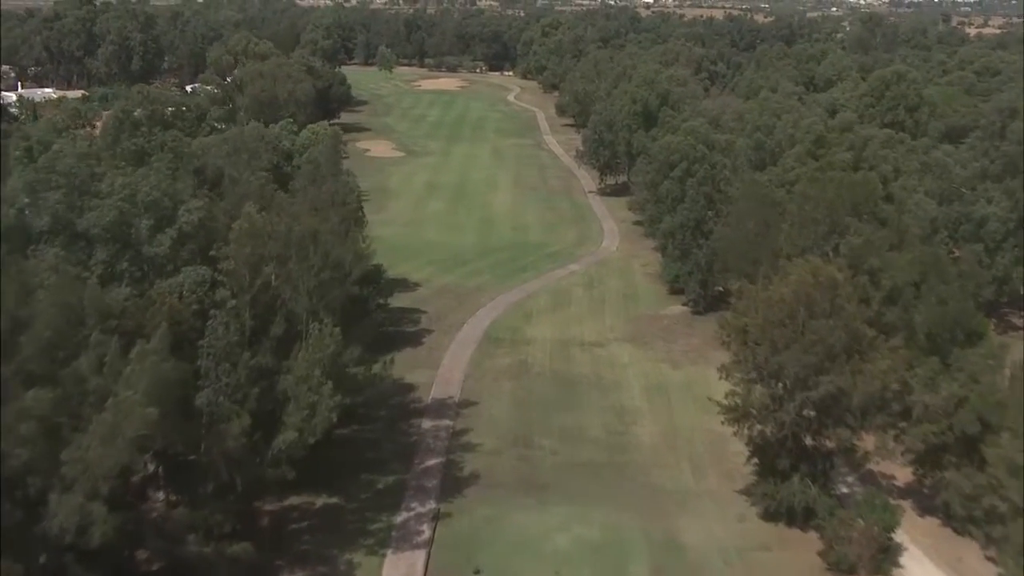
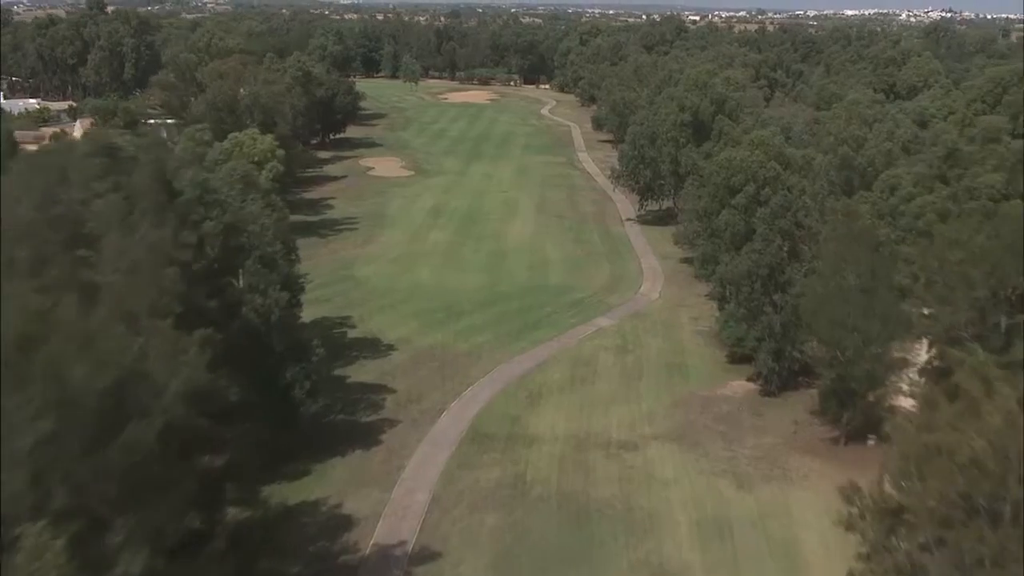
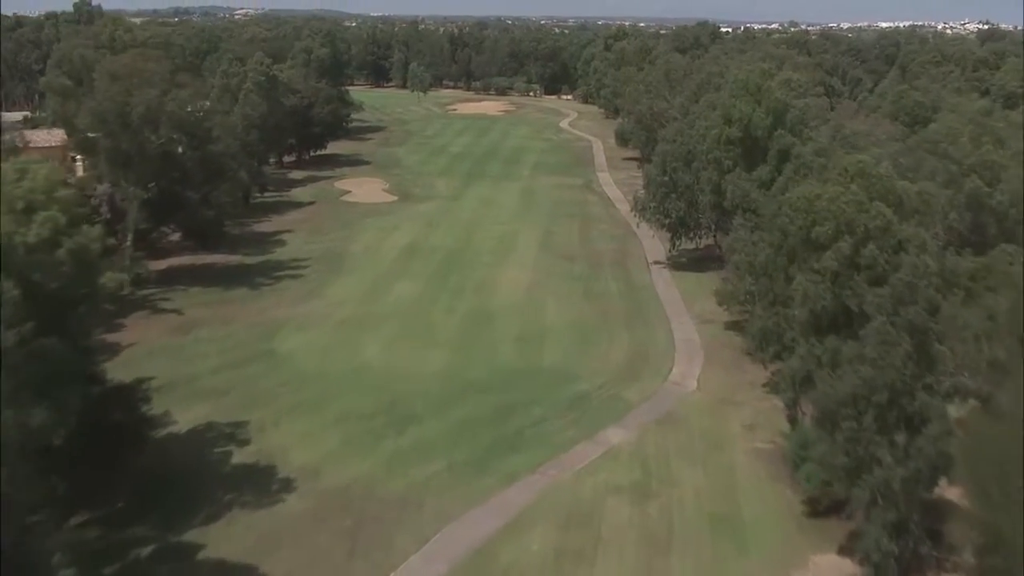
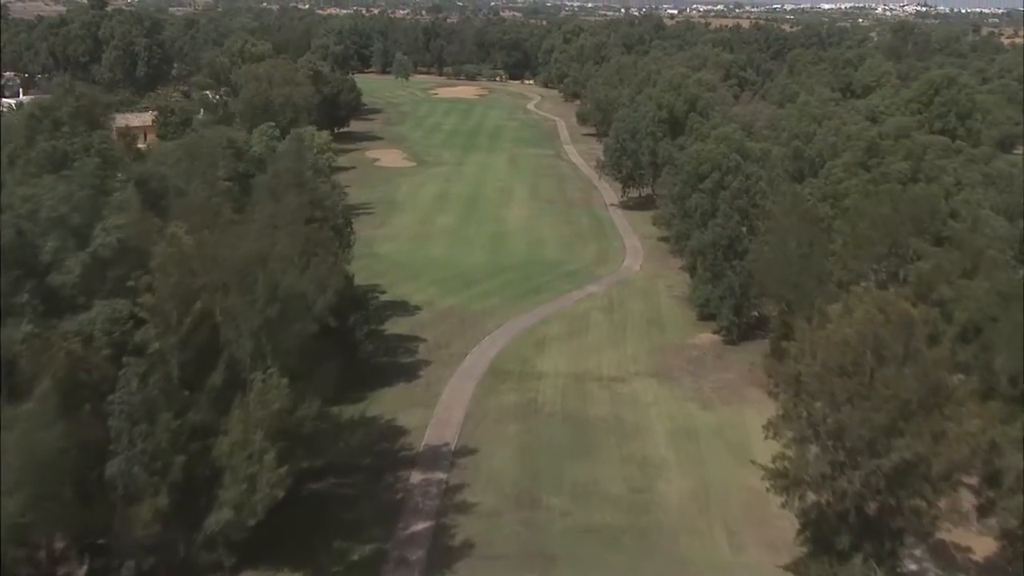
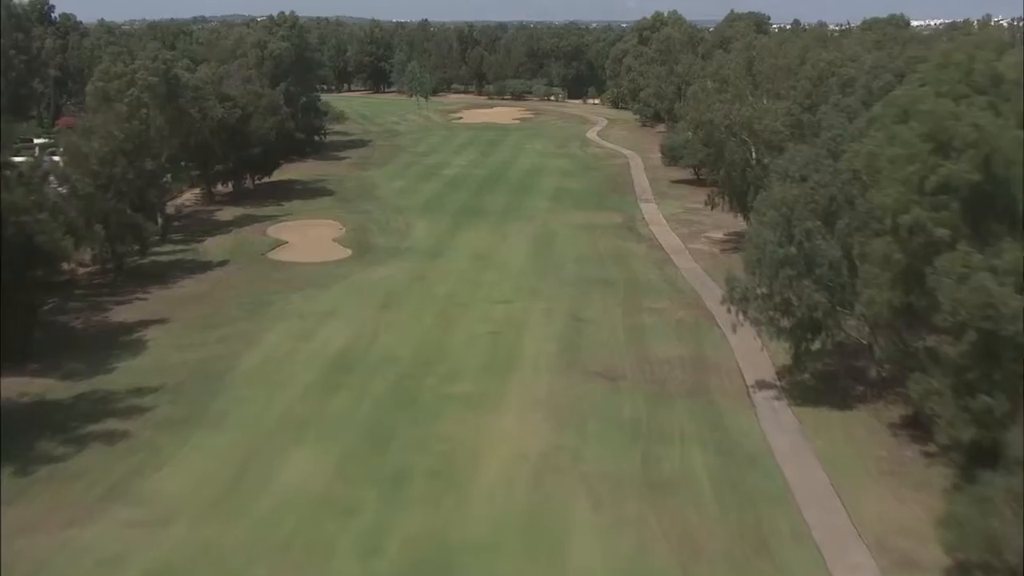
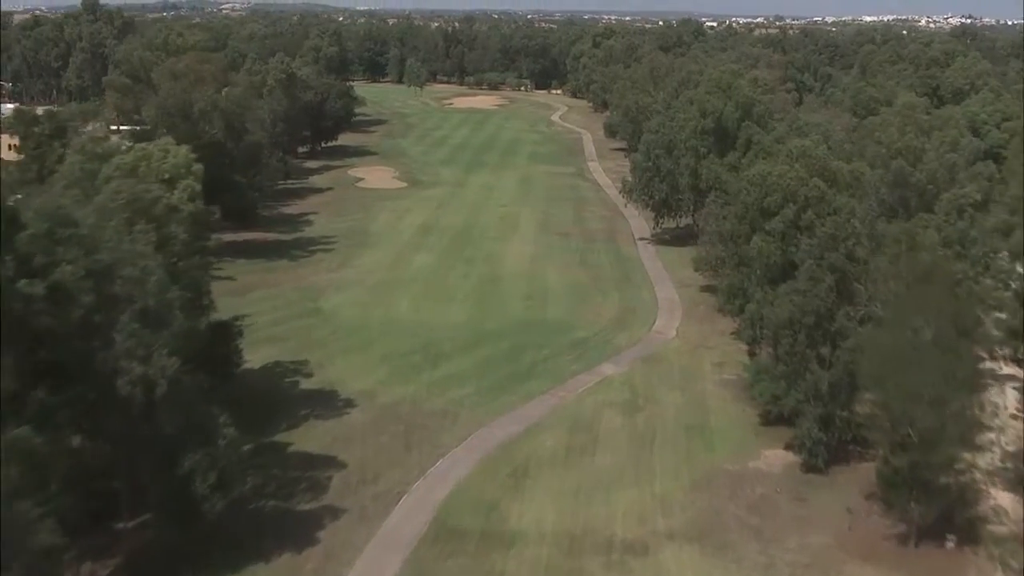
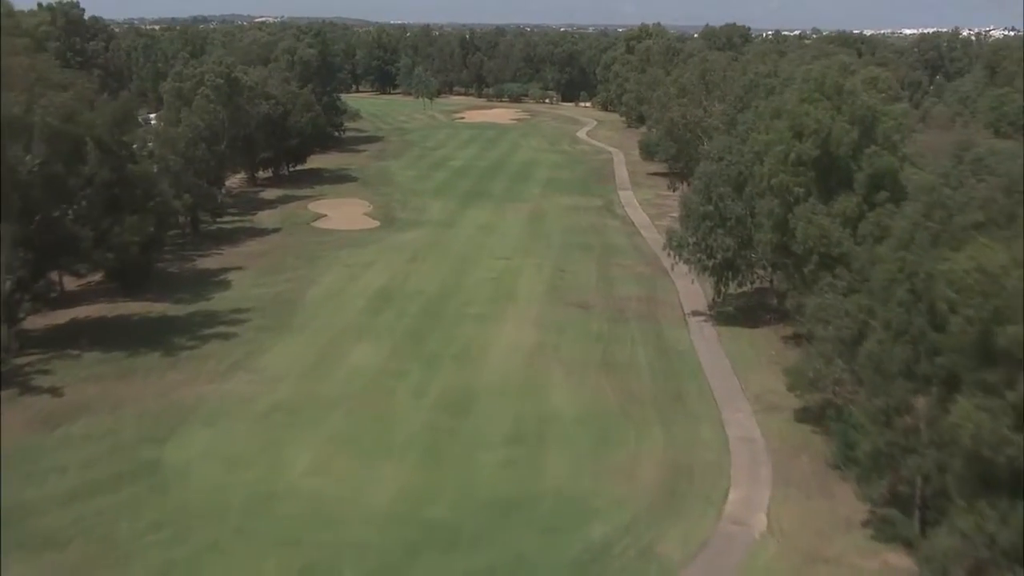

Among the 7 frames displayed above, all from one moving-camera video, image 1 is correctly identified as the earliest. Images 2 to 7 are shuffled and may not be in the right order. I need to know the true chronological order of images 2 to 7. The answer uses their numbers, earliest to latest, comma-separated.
4, 2, 6, 3, 7, 5
